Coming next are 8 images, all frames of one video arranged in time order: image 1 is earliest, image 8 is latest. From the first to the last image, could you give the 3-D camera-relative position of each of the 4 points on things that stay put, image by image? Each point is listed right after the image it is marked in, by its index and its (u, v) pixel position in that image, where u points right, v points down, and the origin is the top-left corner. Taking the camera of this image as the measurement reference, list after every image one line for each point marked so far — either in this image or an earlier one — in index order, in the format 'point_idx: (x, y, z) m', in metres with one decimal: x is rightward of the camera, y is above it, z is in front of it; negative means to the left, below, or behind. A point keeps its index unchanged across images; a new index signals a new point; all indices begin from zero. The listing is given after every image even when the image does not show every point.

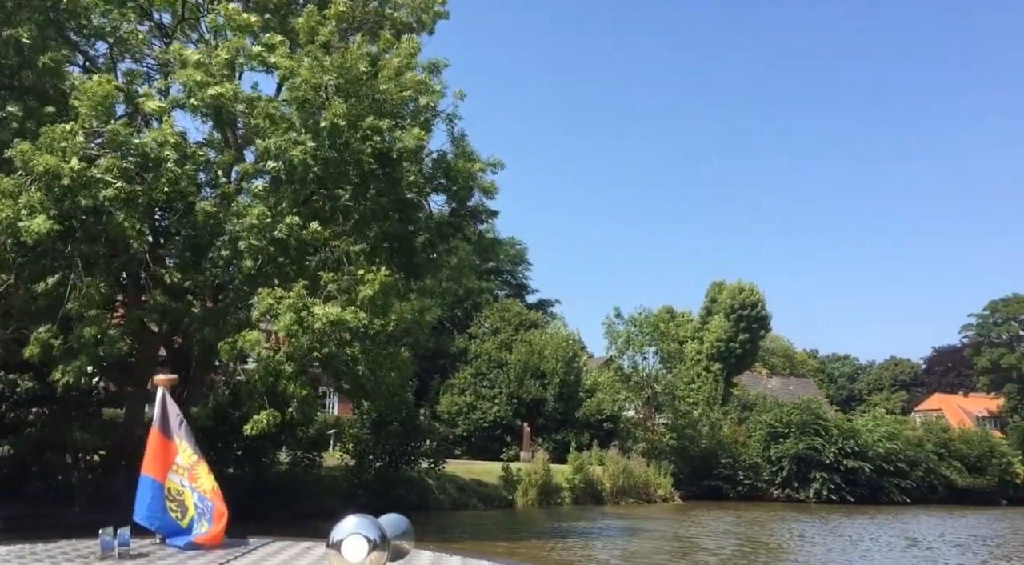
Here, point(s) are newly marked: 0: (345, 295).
0: (-2.7, -0.2, +15.0) m
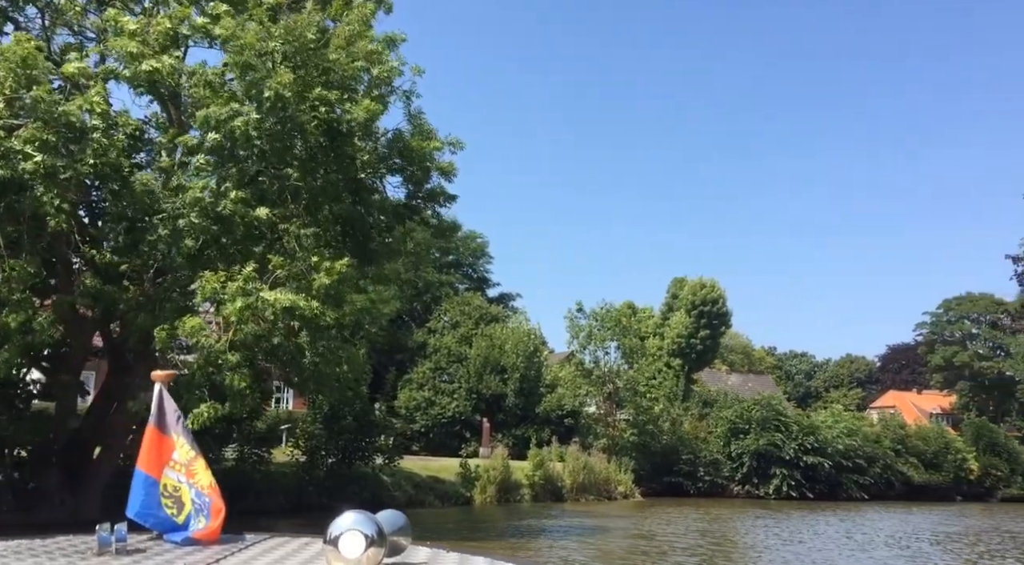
0: (-3.3, 0.0, +14.1) m
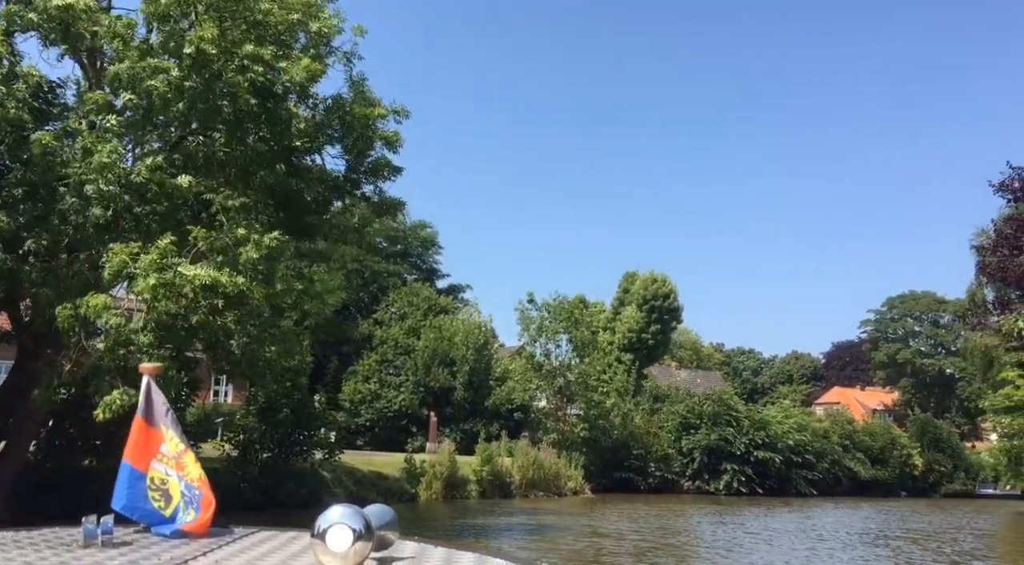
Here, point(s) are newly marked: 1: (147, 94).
0: (-4.1, +0.4, +12.8) m
1: (-4.9, +2.5, +12.3) m
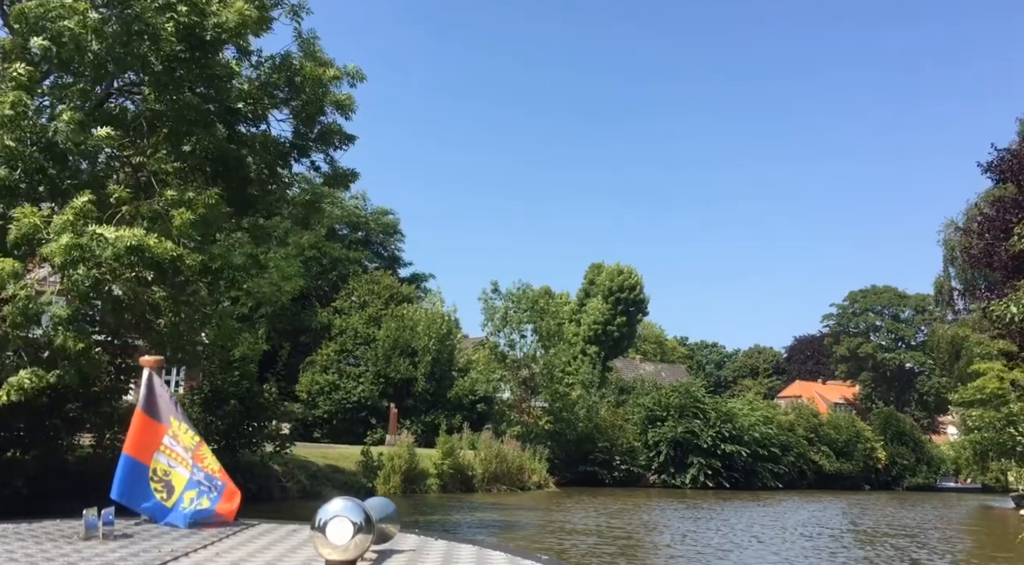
0: (-4.5, +0.7, +11.5) m
1: (-5.4, +2.9, +11.0) m
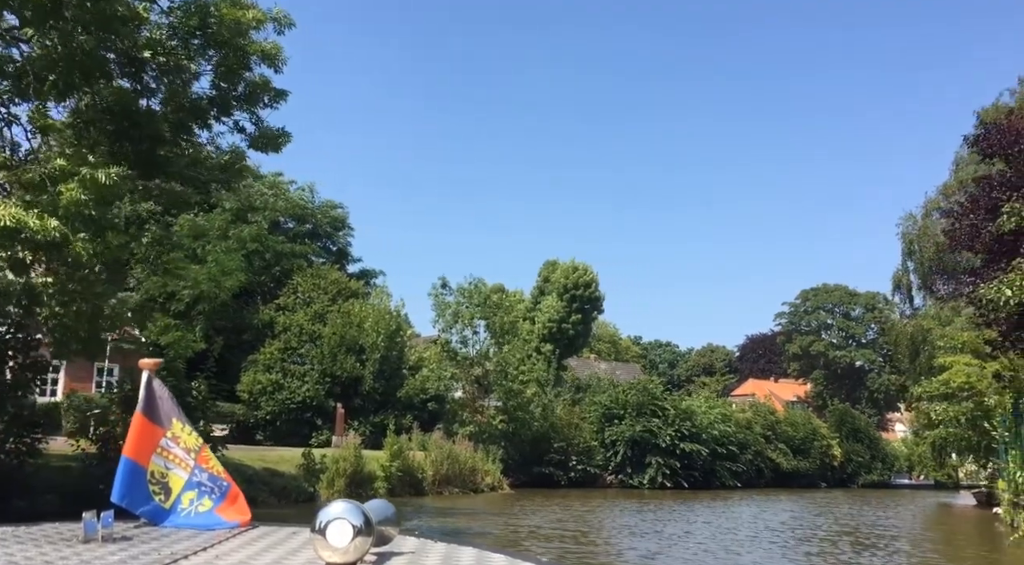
0: (-5.1, +1.0, +9.7) m
1: (-5.9, +3.2, +9.2) m
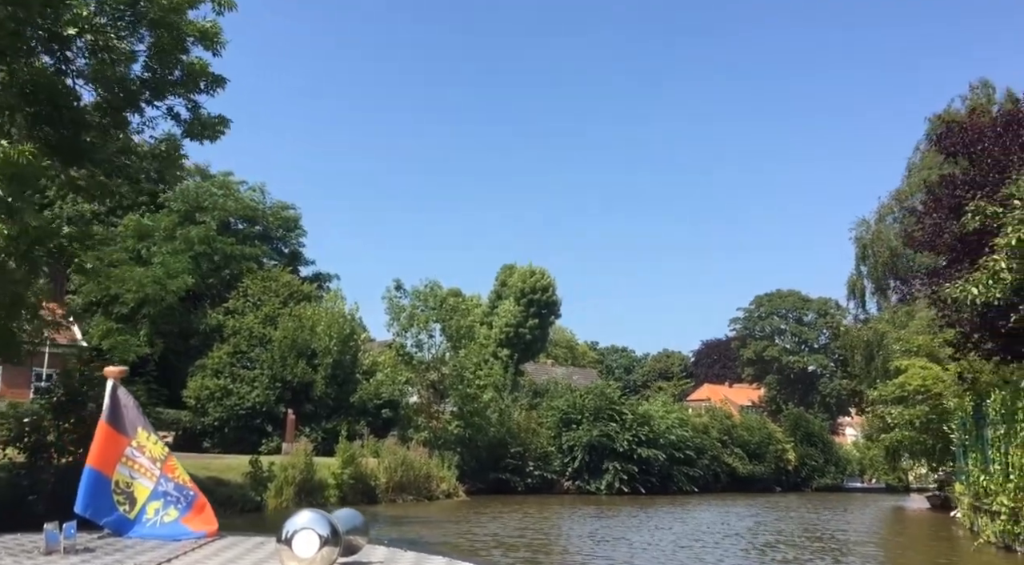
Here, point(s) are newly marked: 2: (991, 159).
0: (-5.5, +1.0, +8.9) m
1: (-6.3, +3.2, +8.3) m
2: (+8.2, +2.1, +15.6) m
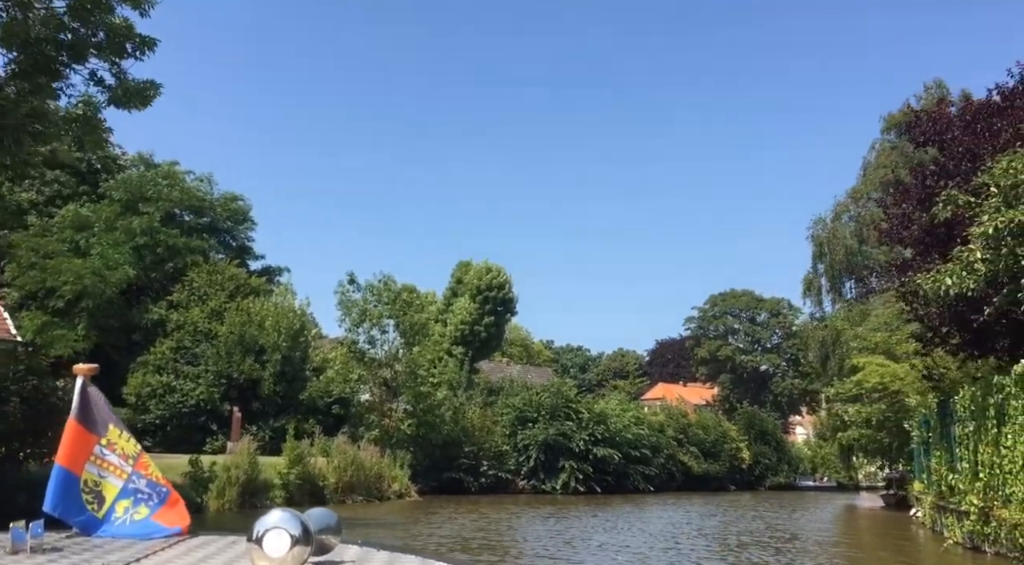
0: (-5.9, +1.3, +7.8) m
1: (-6.6, +3.5, +7.2) m
2: (+7.4, +2.2, +15.2) m
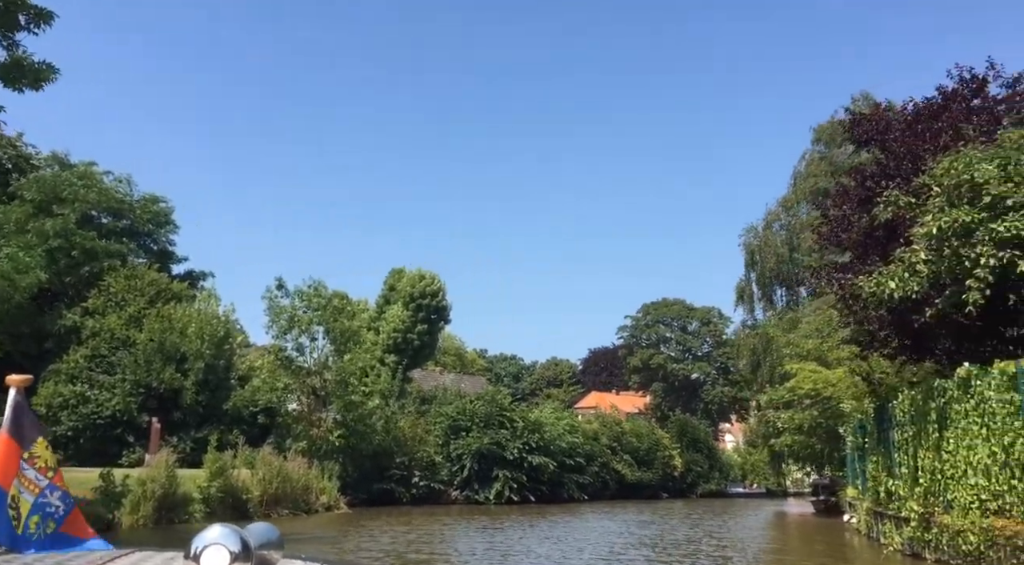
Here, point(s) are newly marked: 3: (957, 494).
0: (-6.4, +1.3, +6.7) m
1: (-7.1, +3.5, +6.1) m
2: (+6.4, +2.2, +15.0) m
3: (+6.4, -3.0, +13.1) m
